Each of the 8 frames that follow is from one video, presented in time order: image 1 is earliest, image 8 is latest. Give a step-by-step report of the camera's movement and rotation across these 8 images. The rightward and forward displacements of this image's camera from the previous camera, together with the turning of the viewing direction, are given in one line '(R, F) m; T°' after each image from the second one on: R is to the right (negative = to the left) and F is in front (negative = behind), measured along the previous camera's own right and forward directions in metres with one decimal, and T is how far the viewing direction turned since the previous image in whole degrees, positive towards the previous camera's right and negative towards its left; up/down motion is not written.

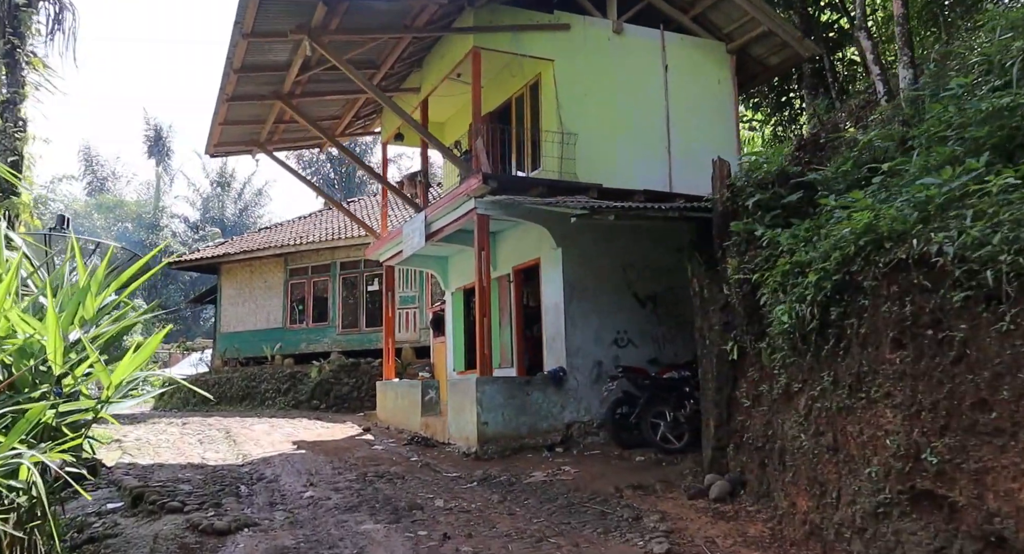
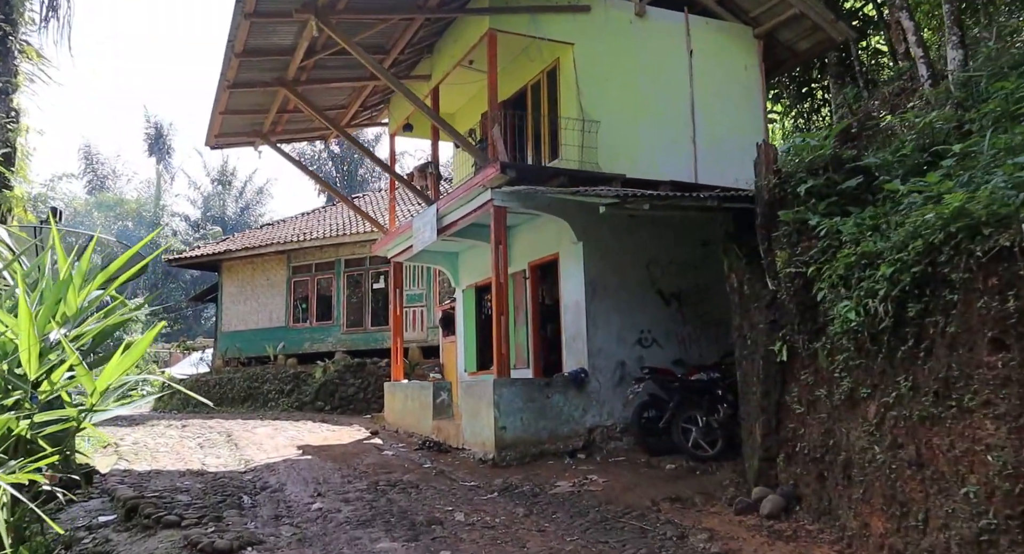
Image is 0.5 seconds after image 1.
(-0.2, +0.6) m; 0°
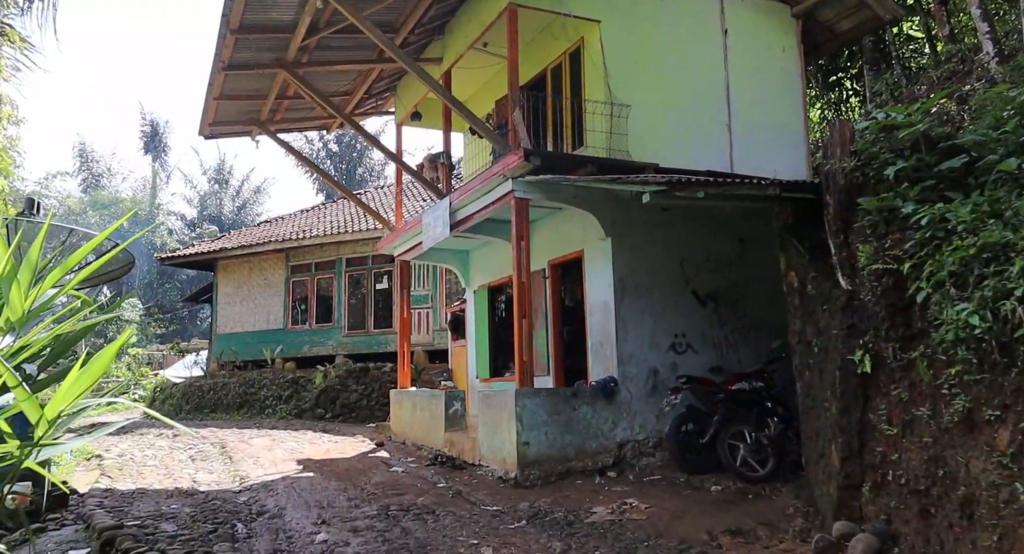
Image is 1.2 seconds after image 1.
(-0.3, +0.9) m; 0°
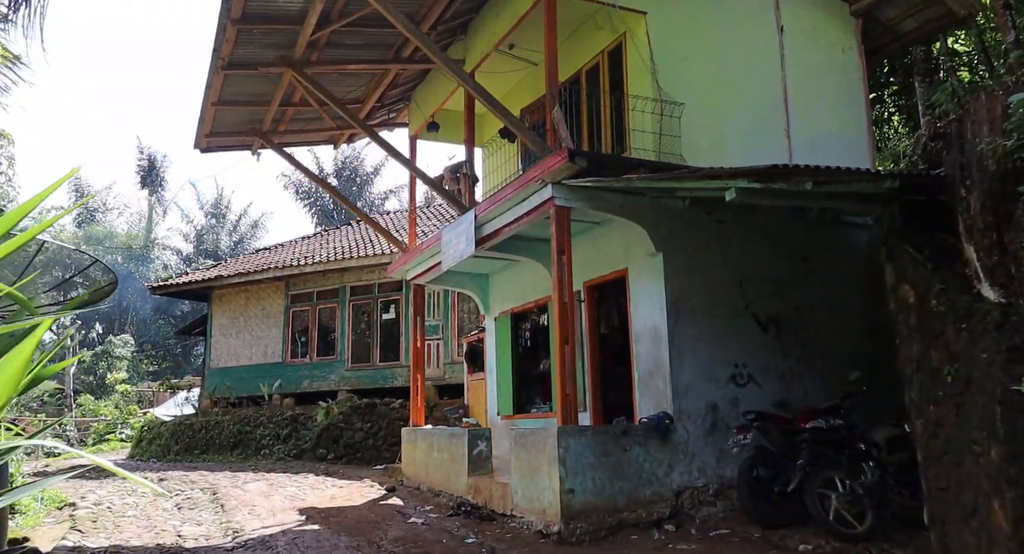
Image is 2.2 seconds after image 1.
(-0.4, +1.2) m; 0°
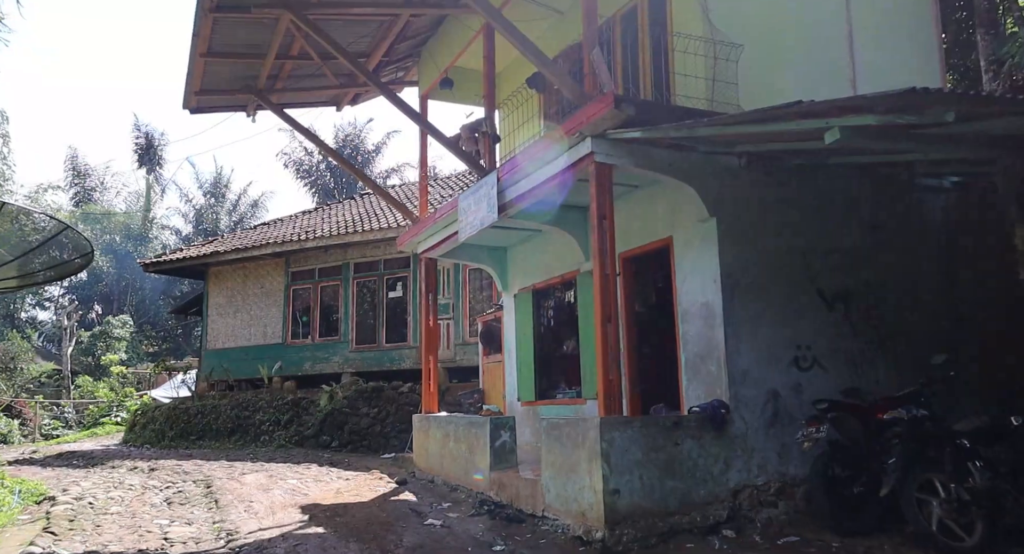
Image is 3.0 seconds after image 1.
(-0.3, +1.0) m; 0°
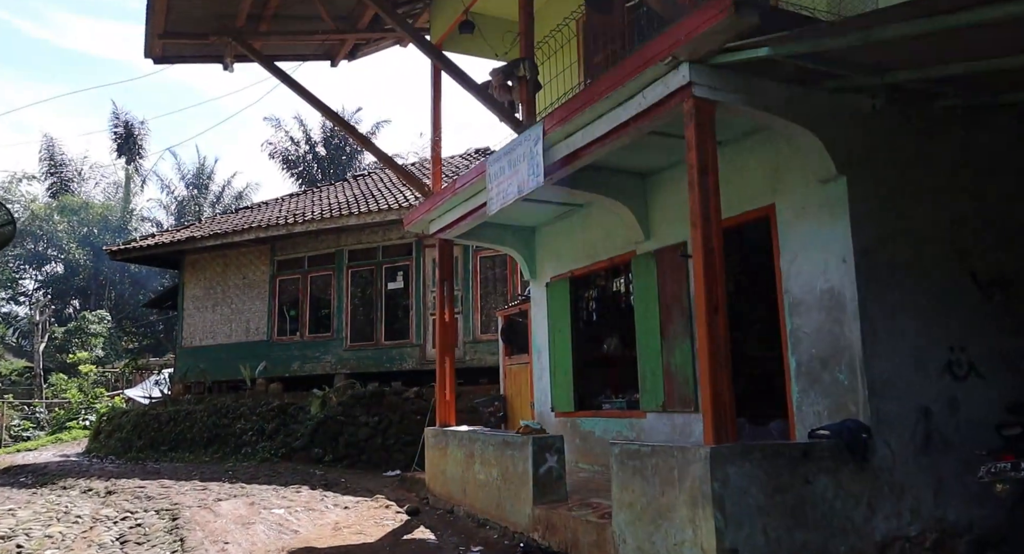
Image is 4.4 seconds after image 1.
(-0.5, +1.8) m; +1°
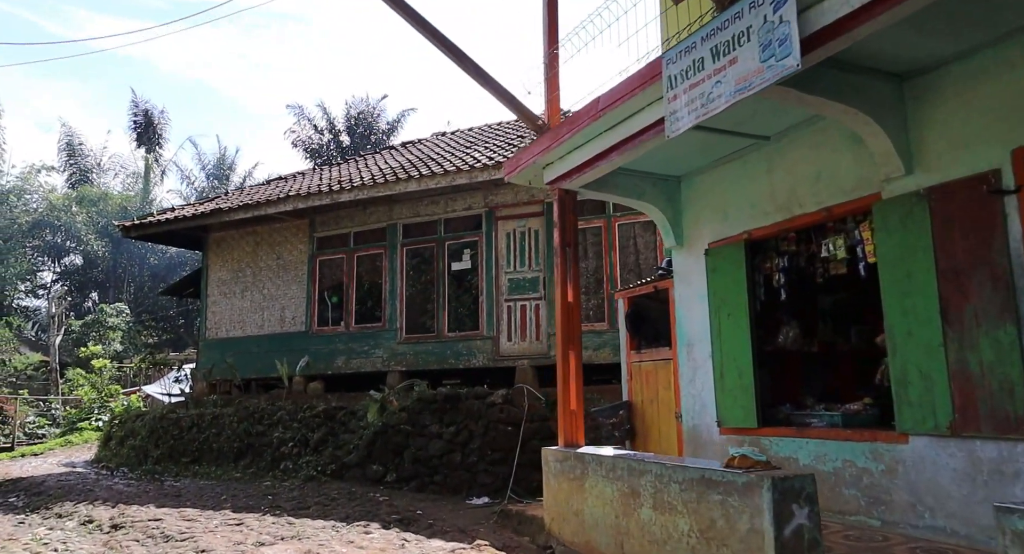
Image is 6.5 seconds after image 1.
(-1.1, +2.4) m; -1°
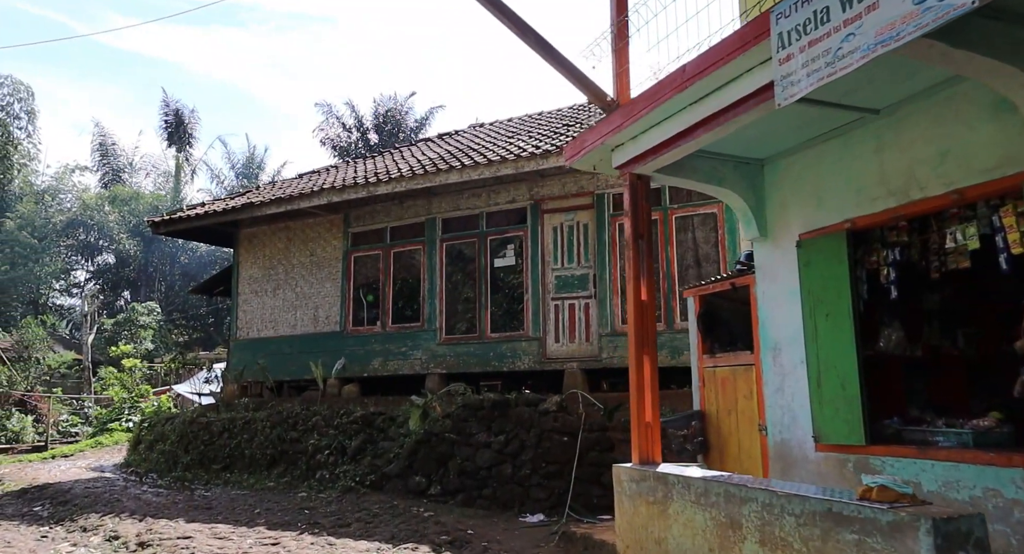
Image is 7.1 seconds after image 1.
(-0.3, +0.7) m; -2°
